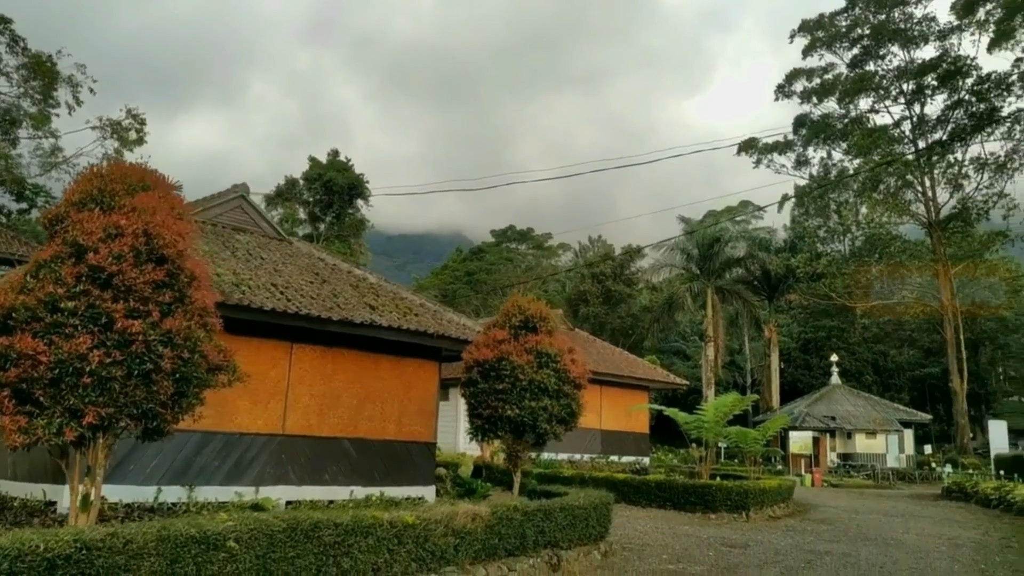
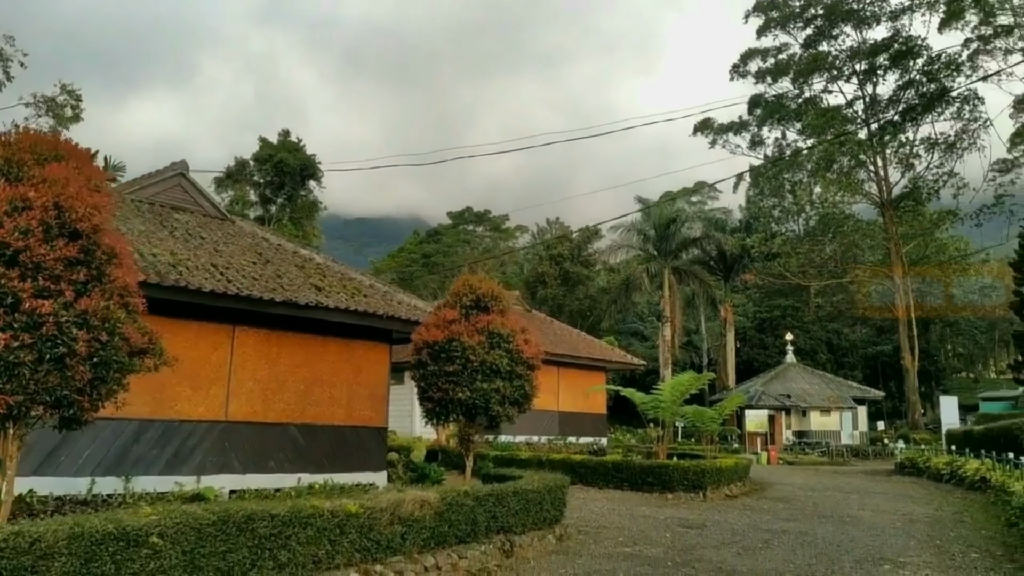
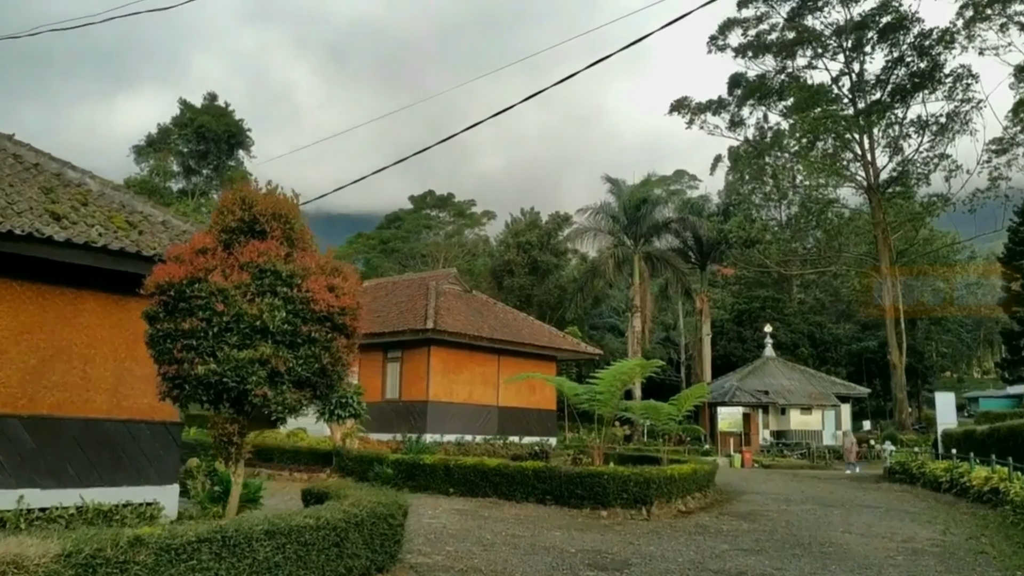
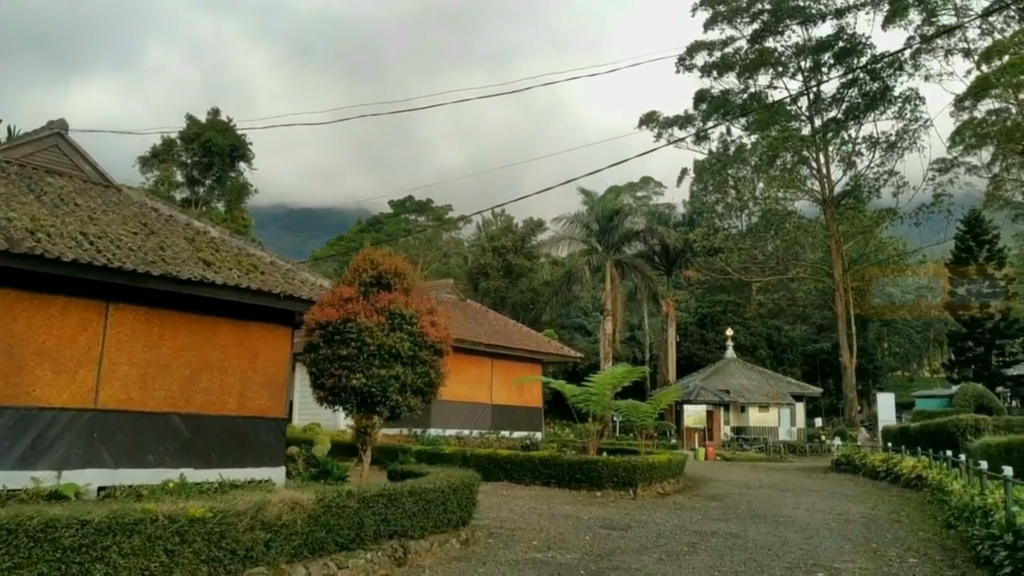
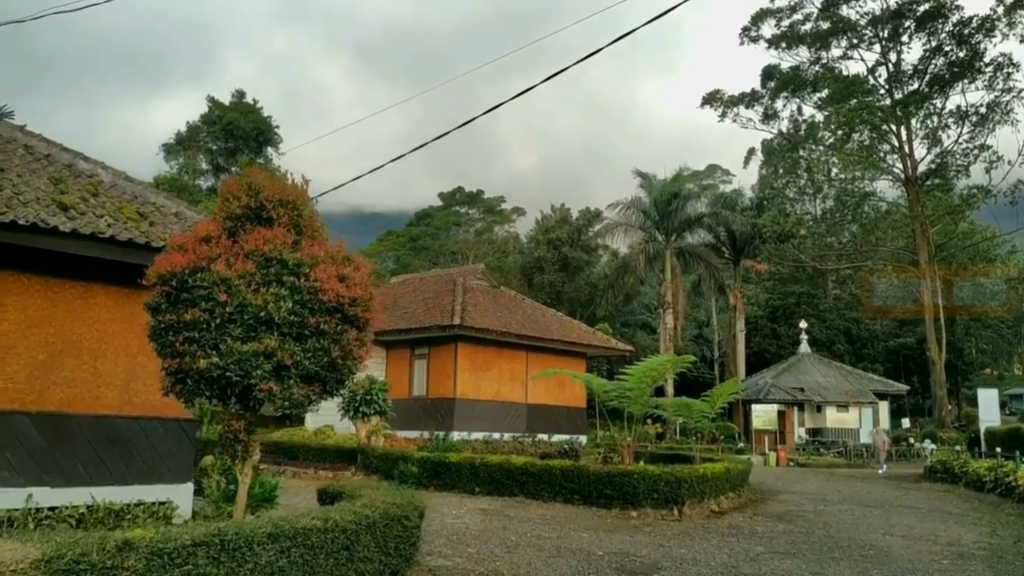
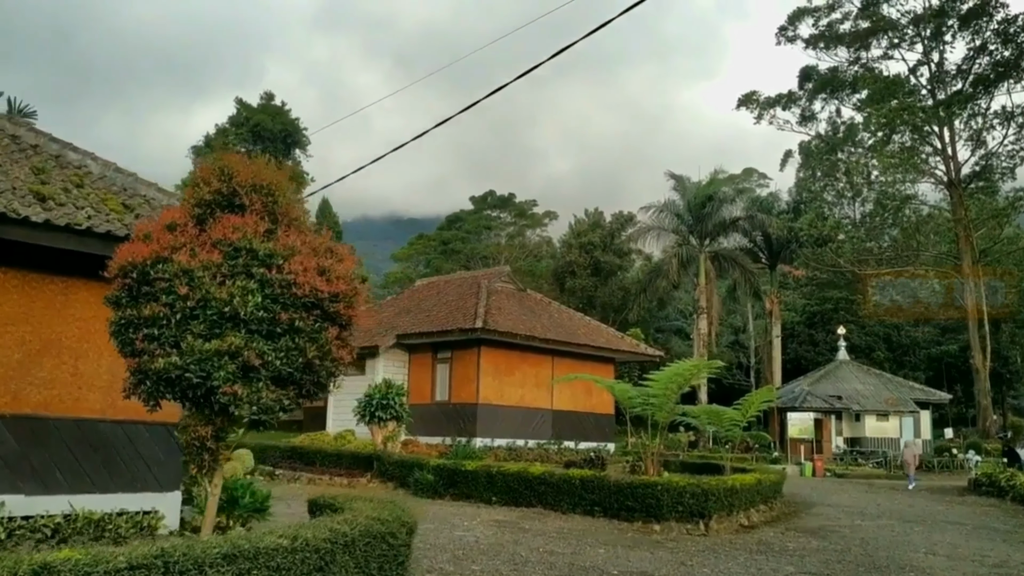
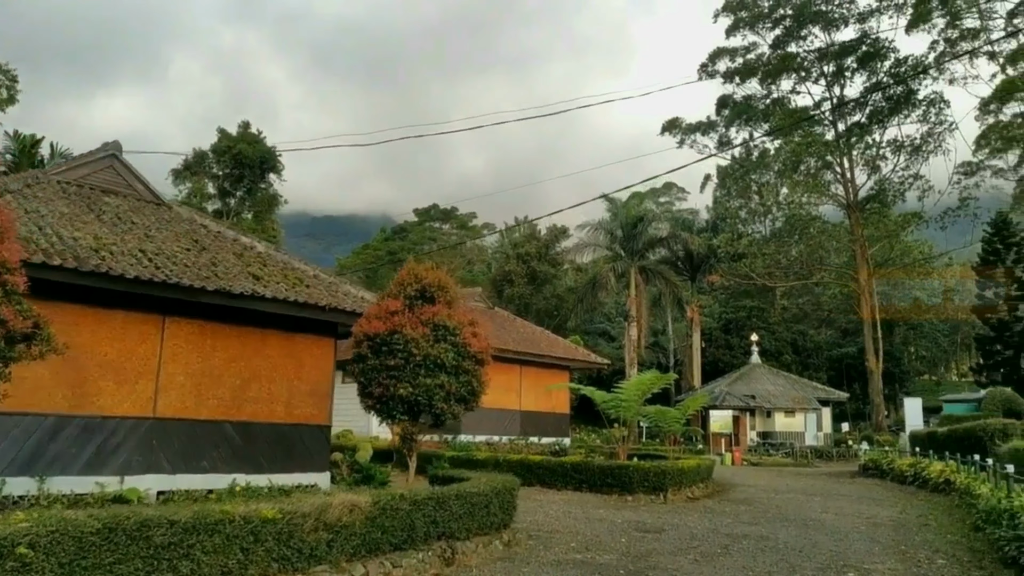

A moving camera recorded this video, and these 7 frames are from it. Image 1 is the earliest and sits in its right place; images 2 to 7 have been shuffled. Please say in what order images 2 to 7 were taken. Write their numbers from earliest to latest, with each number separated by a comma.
2, 7, 4, 3, 5, 6
